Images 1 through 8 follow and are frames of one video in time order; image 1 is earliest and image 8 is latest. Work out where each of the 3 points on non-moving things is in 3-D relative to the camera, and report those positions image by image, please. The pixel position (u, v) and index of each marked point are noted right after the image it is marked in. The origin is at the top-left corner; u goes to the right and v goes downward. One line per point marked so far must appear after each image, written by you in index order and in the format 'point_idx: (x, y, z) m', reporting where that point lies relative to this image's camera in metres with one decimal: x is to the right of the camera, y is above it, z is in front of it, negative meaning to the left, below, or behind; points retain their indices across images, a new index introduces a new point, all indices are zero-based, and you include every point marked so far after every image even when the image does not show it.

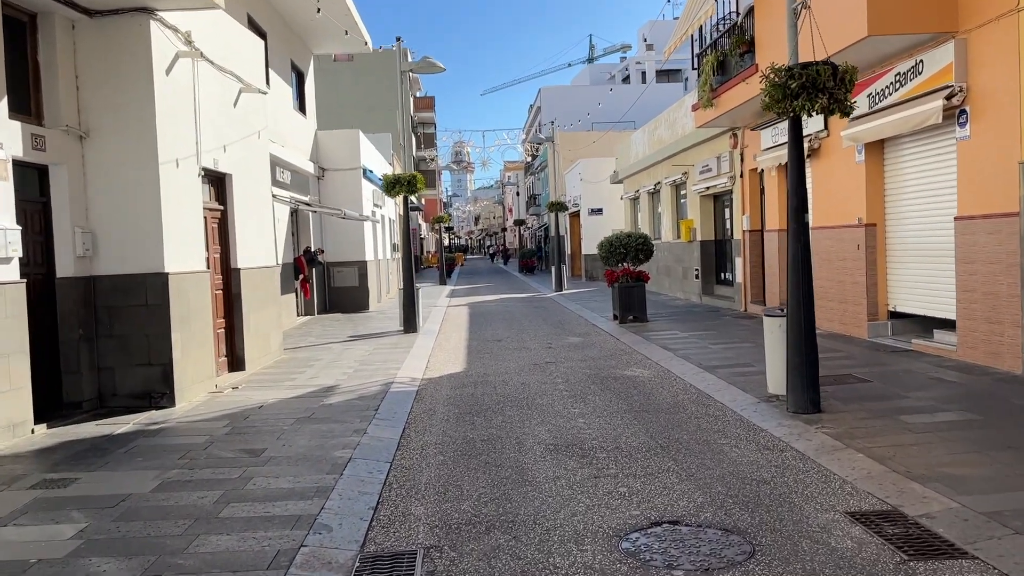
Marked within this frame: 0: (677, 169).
0: (+3.6, +2.6, +18.3) m
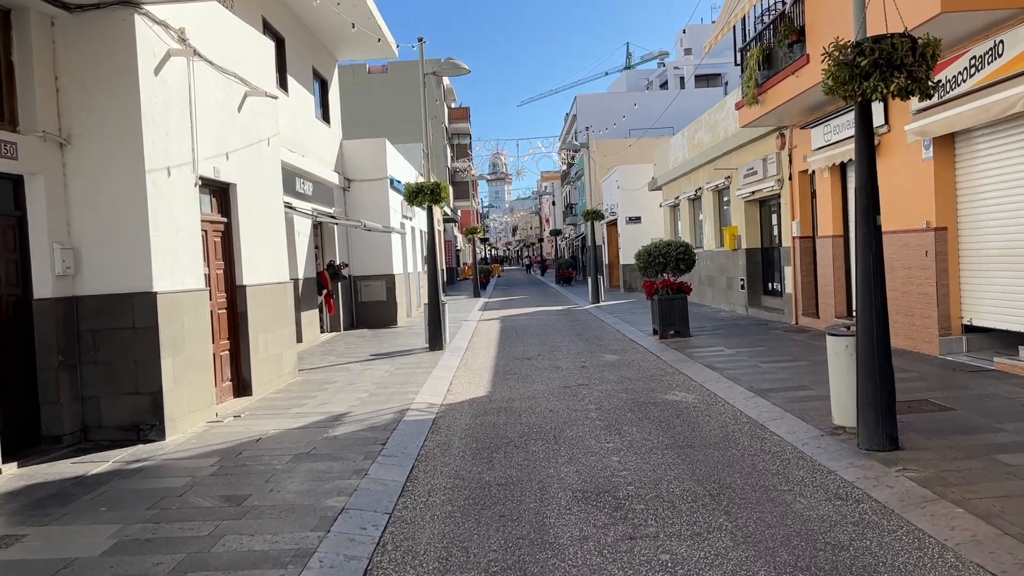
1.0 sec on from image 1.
0: (+4.3, +2.4, +17.3) m
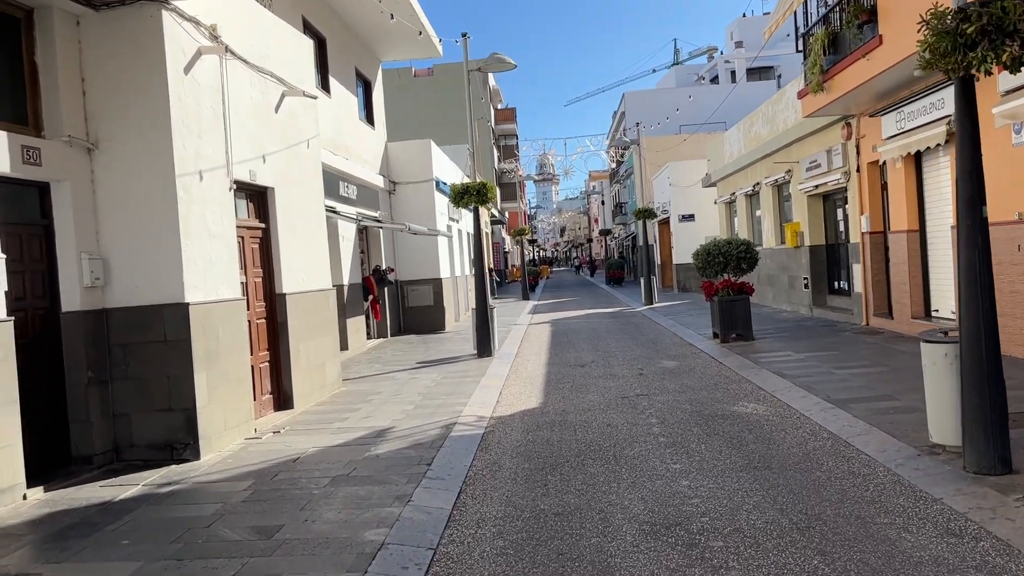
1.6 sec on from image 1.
0: (+5.3, +2.4, +16.5) m
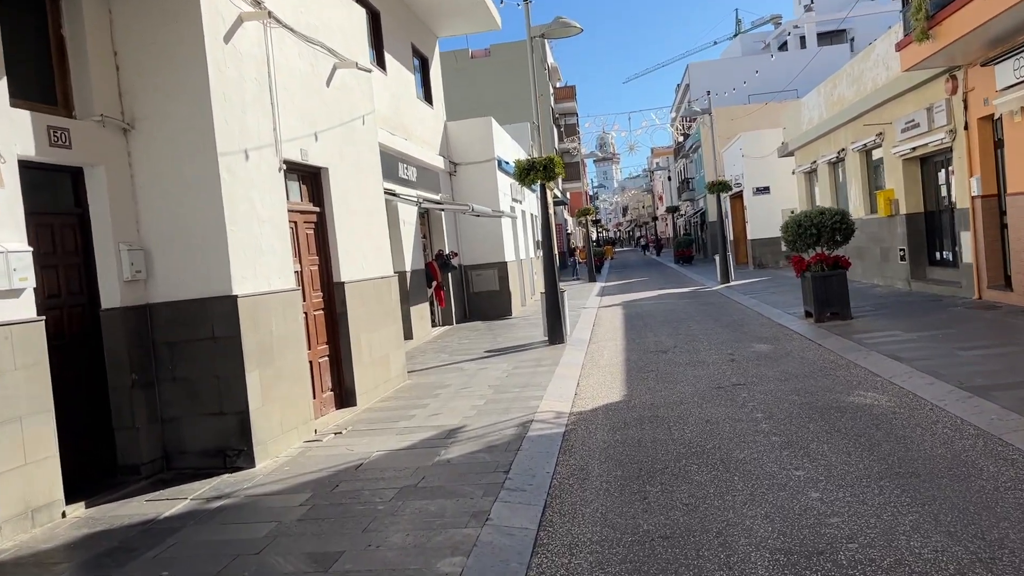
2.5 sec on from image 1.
0: (+6.5, +2.9, +15.2) m
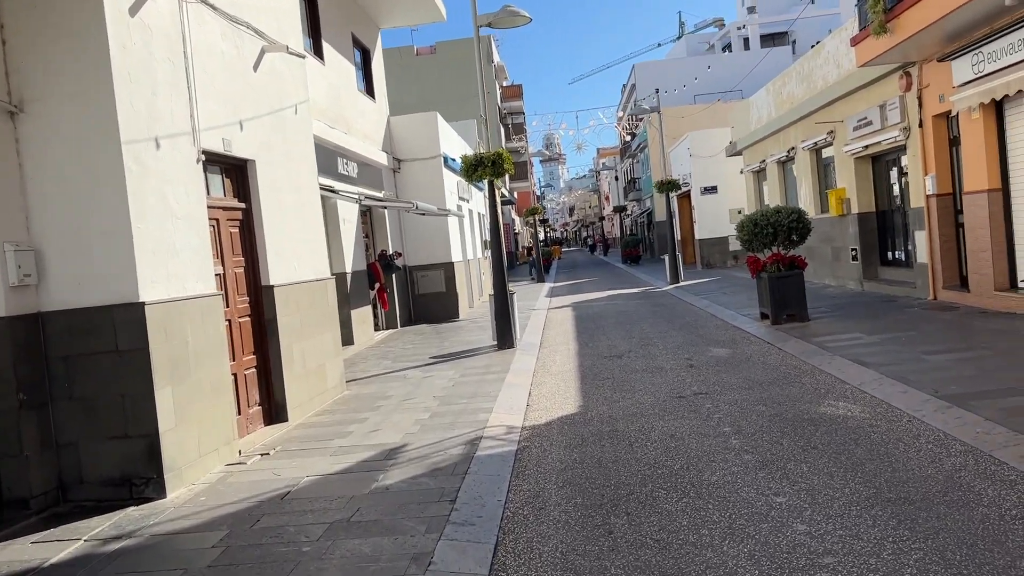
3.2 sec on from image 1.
0: (+5.5, +2.9, +15.0) m
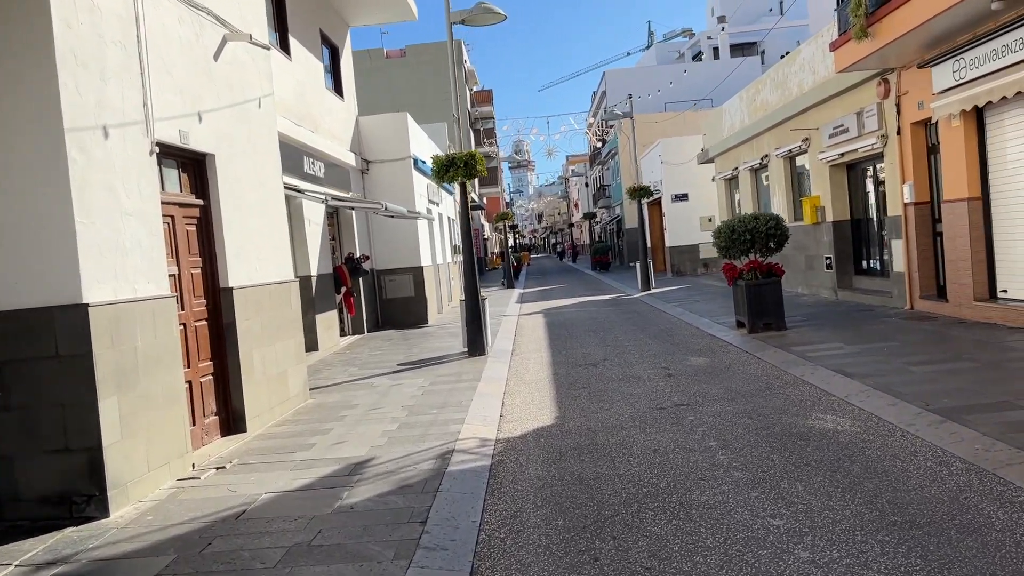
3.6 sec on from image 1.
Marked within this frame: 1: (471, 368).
0: (+5.0, +2.7, +14.9) m
1: (-0.5, -0.9, +9.5) m
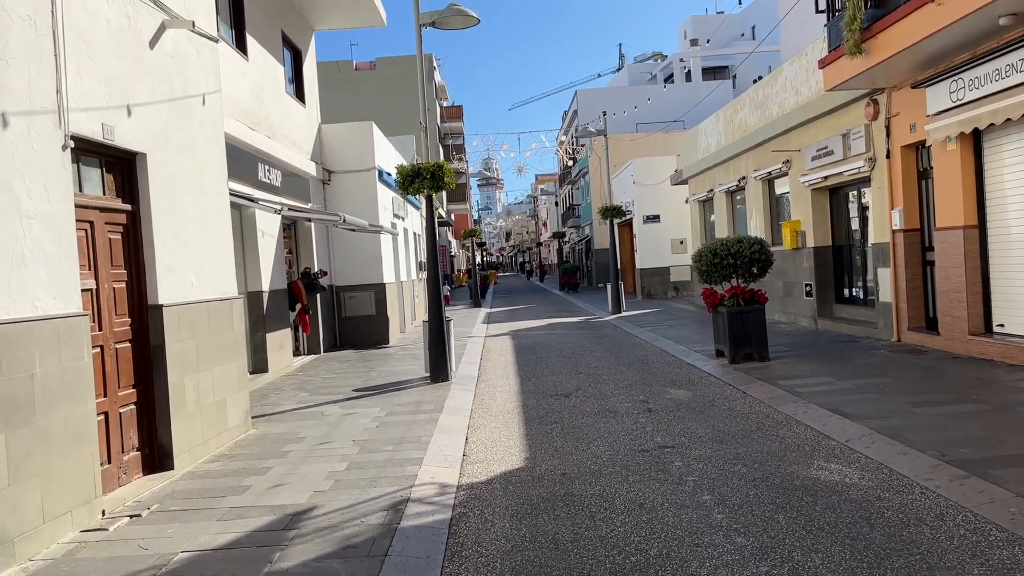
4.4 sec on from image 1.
0: (+4.5, +2.2, +14.5) m
1: (-0.8, -1.1, +8.7) m
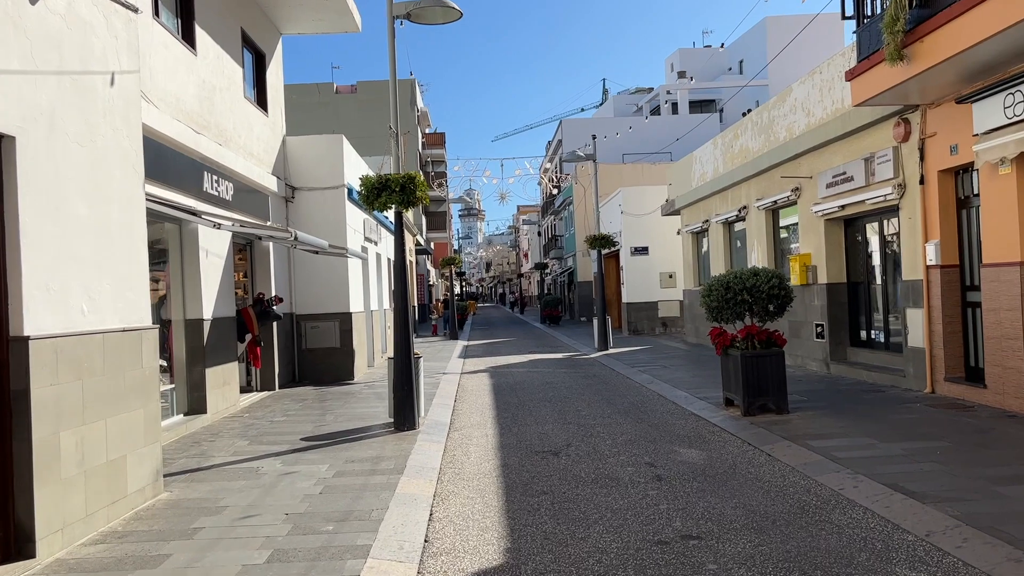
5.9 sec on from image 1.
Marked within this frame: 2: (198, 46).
0: (+4.2, +1.6, +13.3) m
1: (-1.0, -1.4, +7.3) m
2: (-3.6, +2.8, +9.5) m
